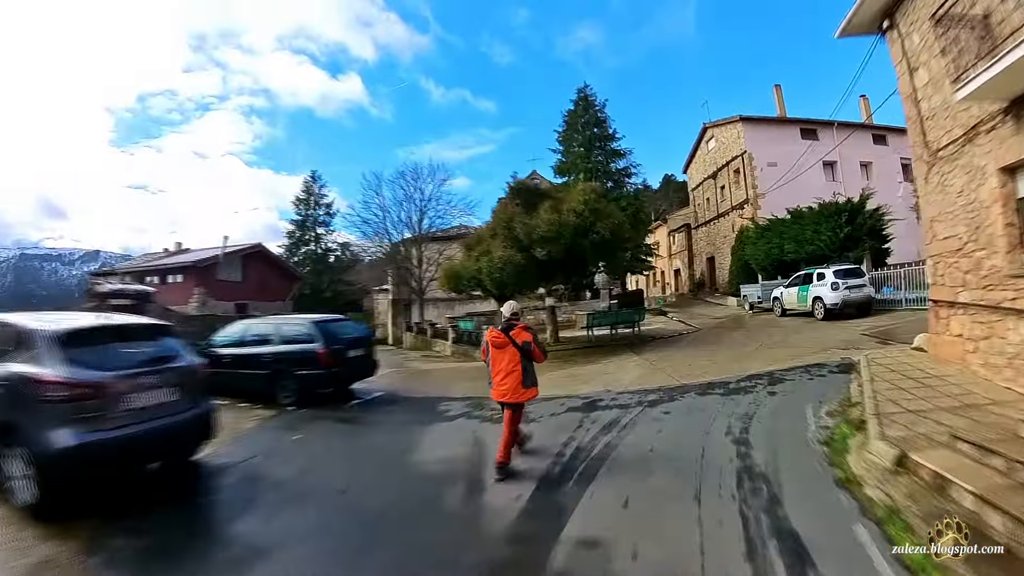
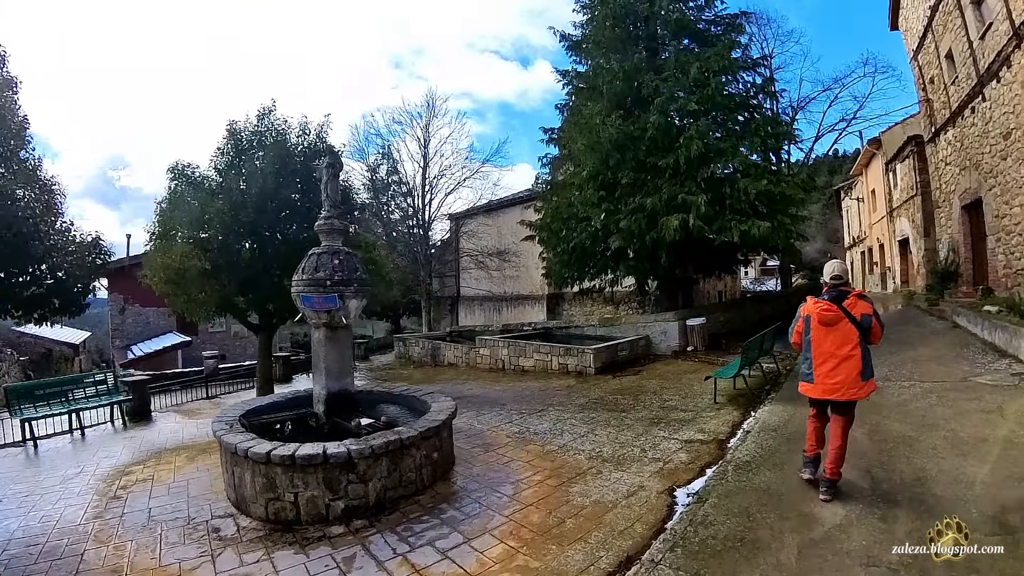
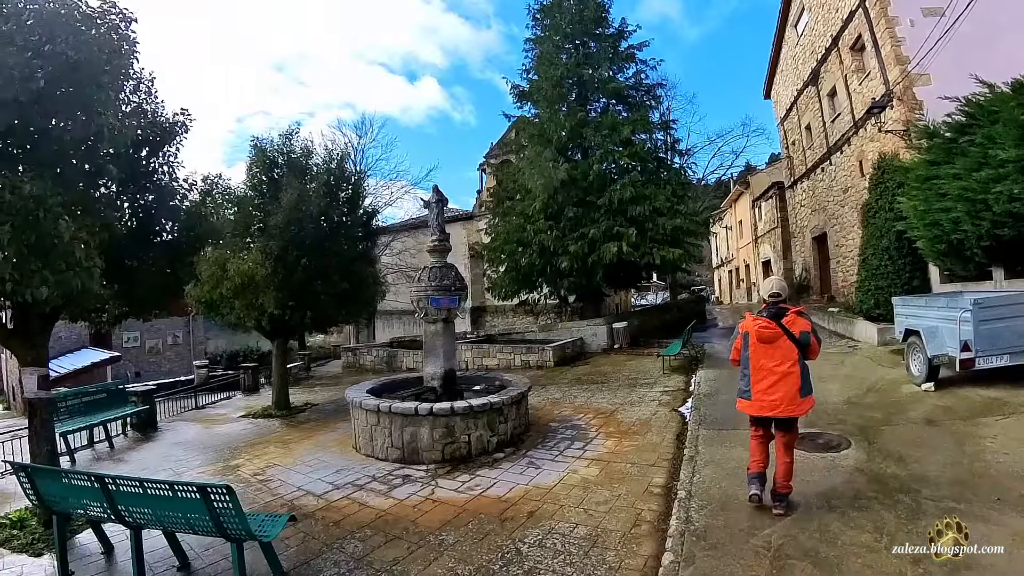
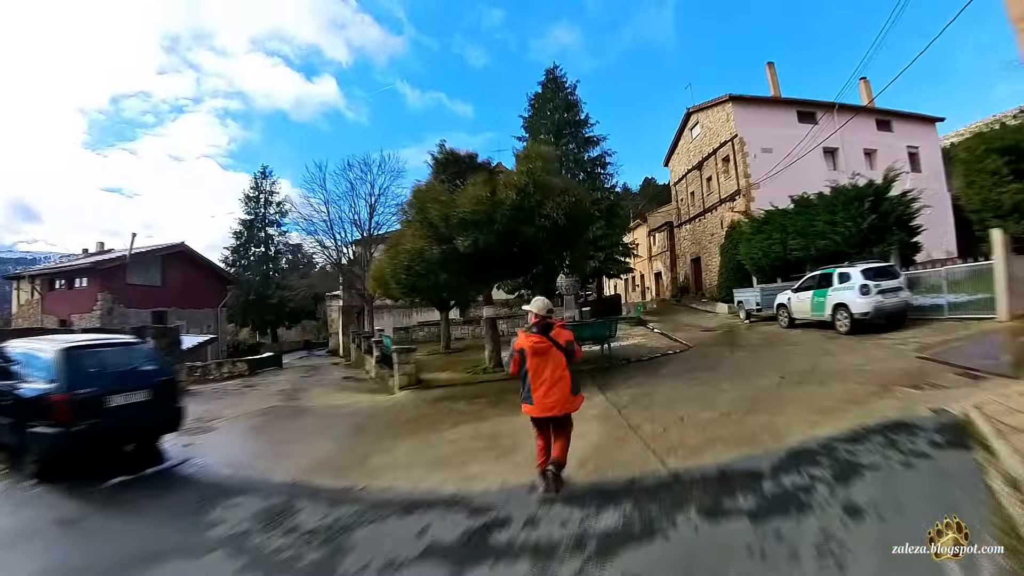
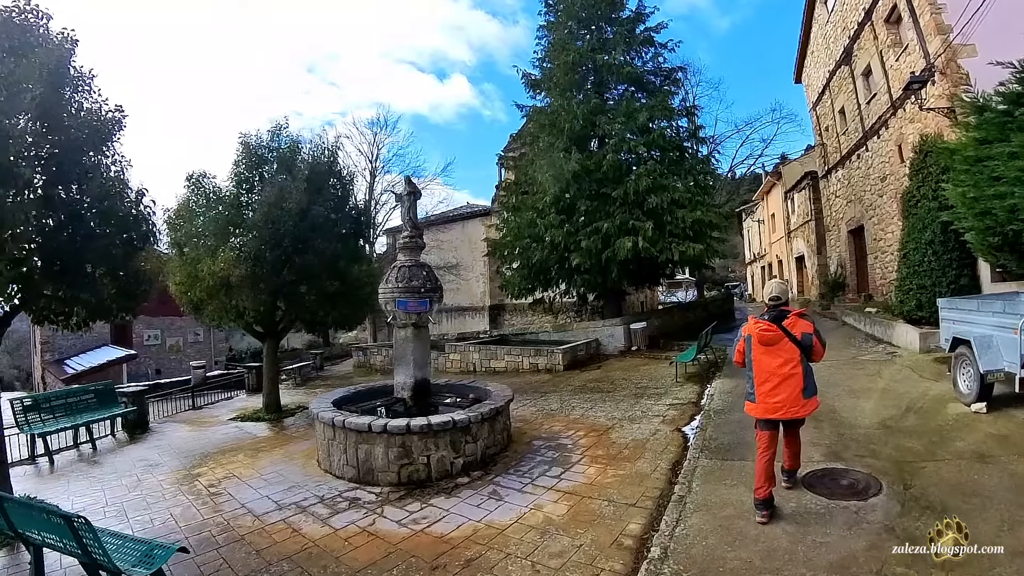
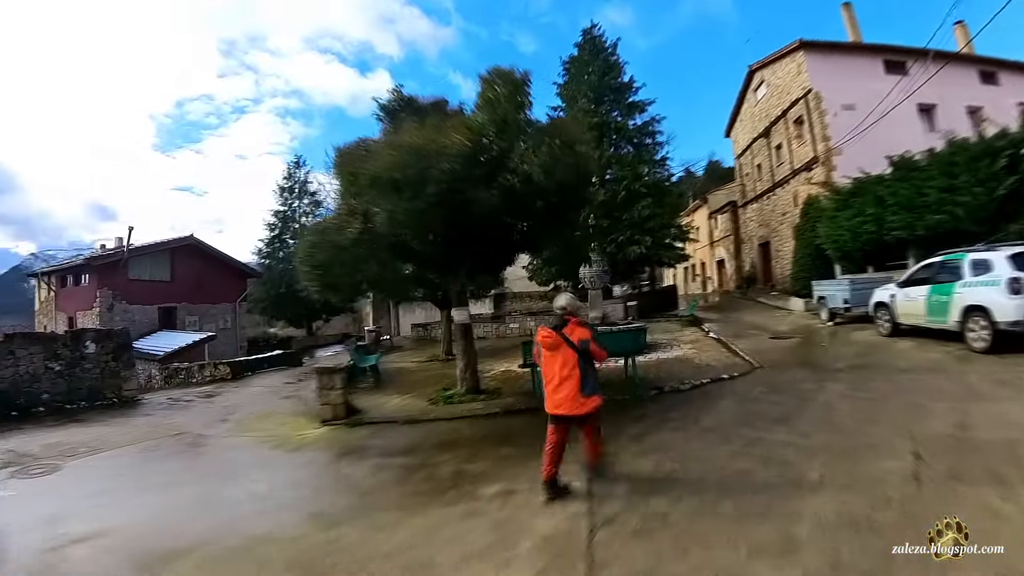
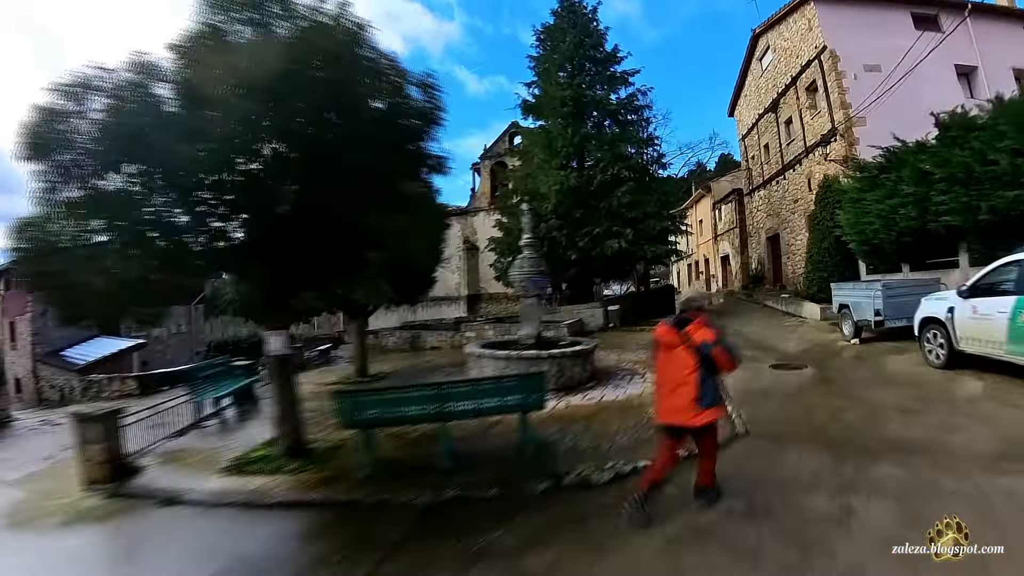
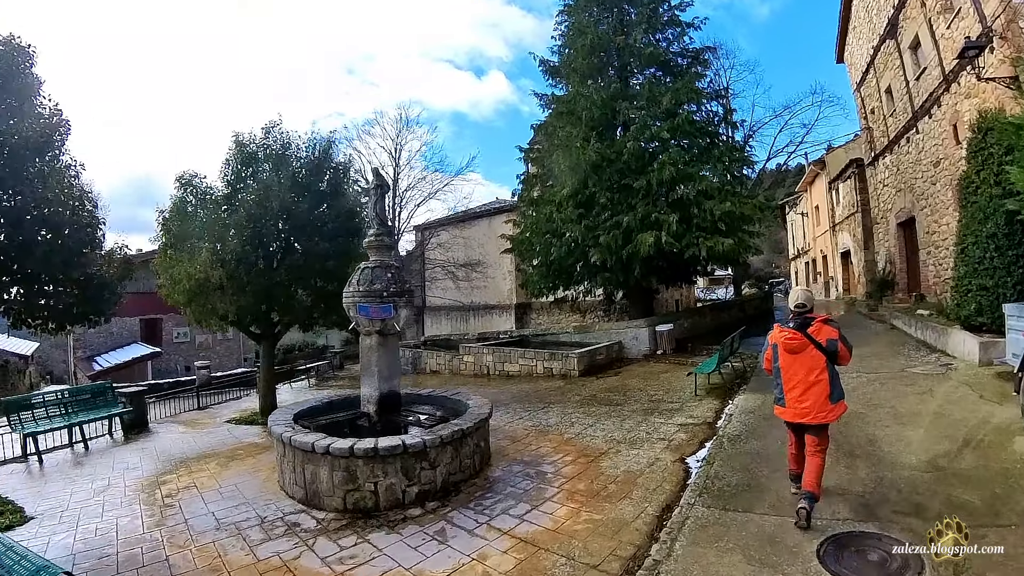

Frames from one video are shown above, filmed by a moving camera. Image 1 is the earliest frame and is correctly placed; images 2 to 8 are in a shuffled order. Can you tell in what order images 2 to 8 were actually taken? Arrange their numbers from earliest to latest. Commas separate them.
4, 6, 7, 3, 5, 8, 2
